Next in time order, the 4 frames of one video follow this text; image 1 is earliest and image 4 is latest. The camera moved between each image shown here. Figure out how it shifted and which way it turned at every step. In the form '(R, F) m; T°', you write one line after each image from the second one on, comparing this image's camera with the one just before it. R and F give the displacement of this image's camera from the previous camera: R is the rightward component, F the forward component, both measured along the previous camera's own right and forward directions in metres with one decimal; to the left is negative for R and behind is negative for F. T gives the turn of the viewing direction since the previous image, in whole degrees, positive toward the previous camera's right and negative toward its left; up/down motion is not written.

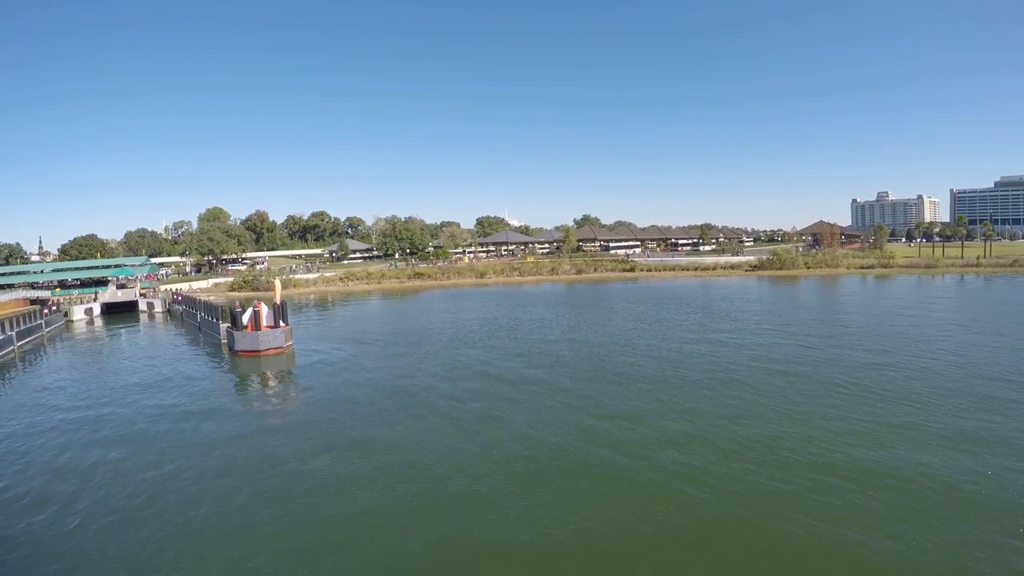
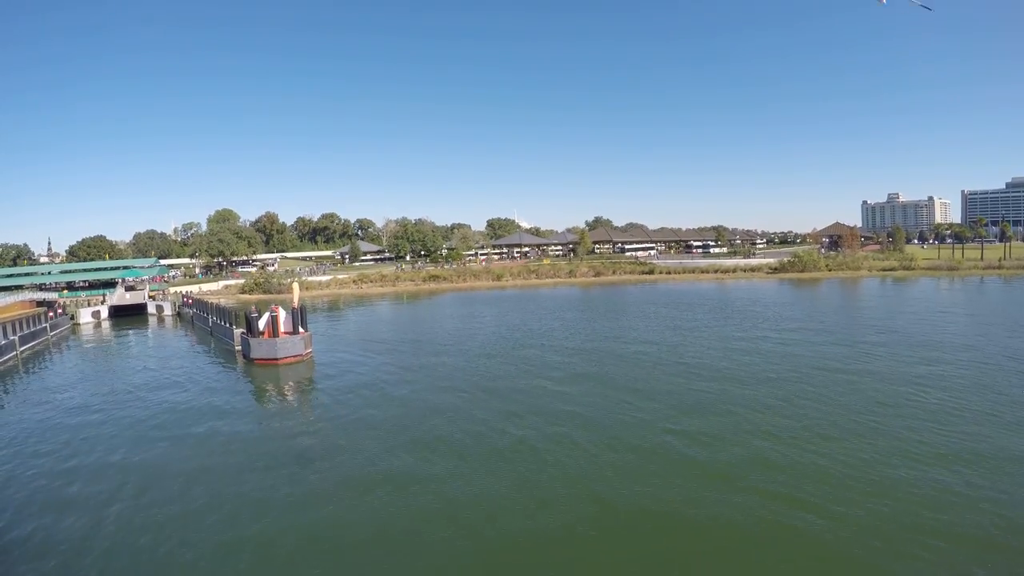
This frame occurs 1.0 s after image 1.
(-0.8, +1.1) m; -1°
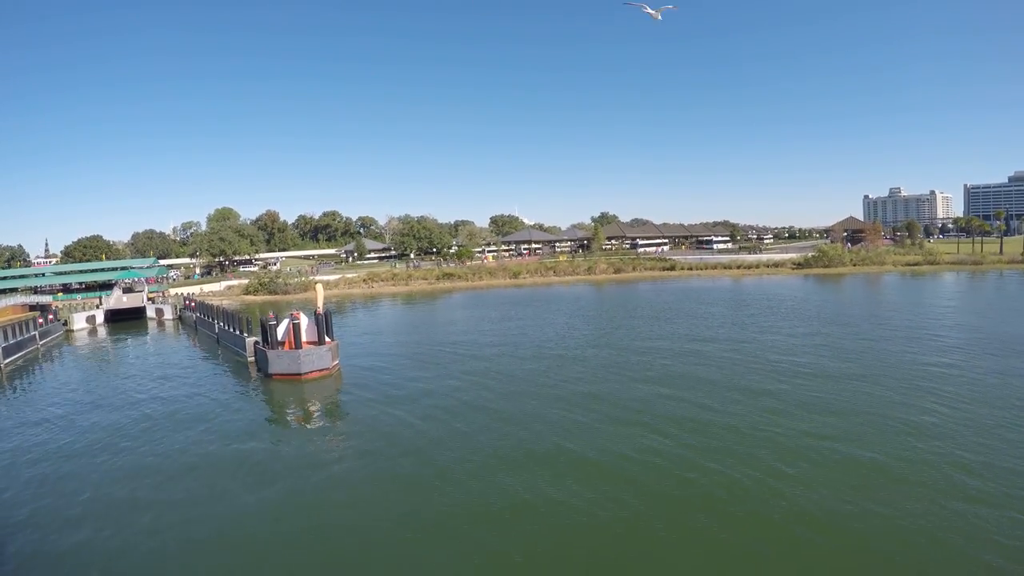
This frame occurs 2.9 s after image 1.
(-1.3, +1.9) m; 0°
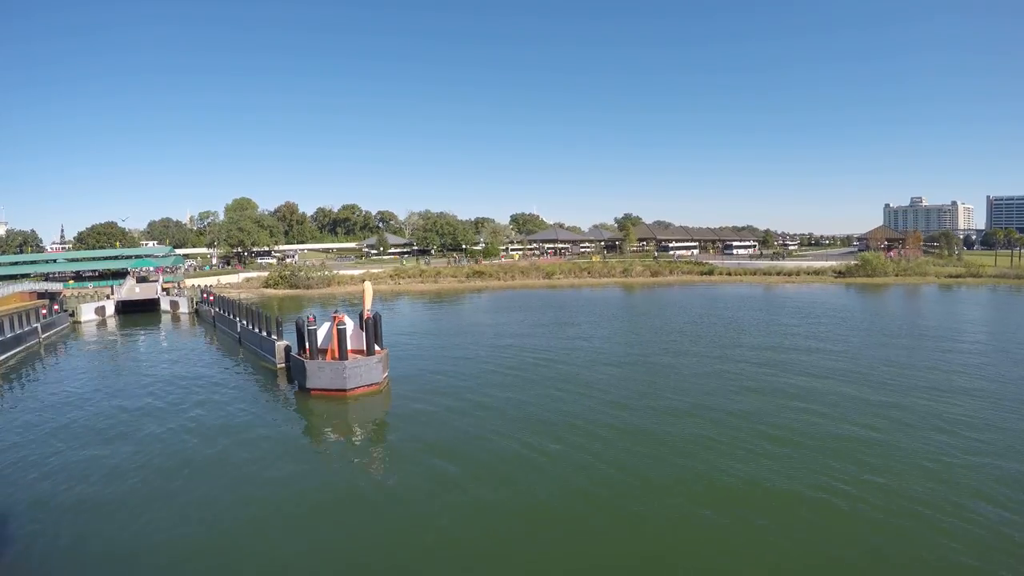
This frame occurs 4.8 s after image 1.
(-1.4, +2.1) m; -1°
